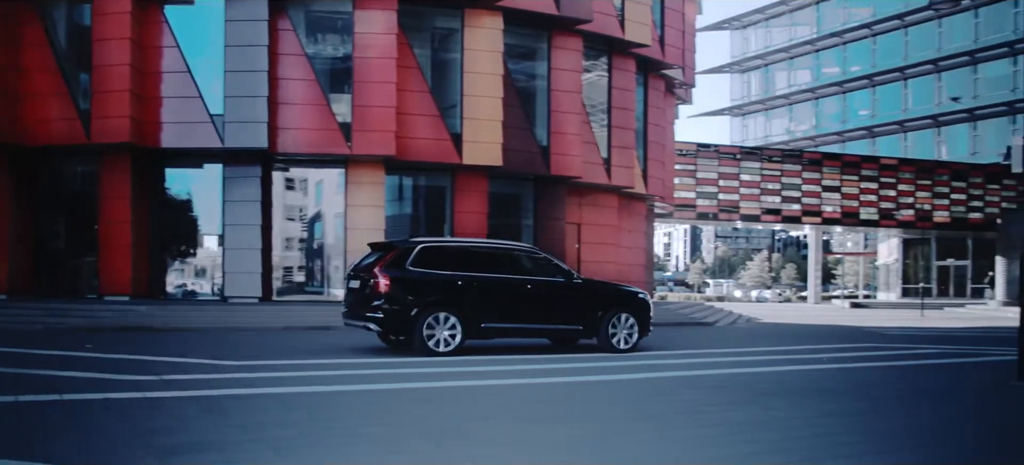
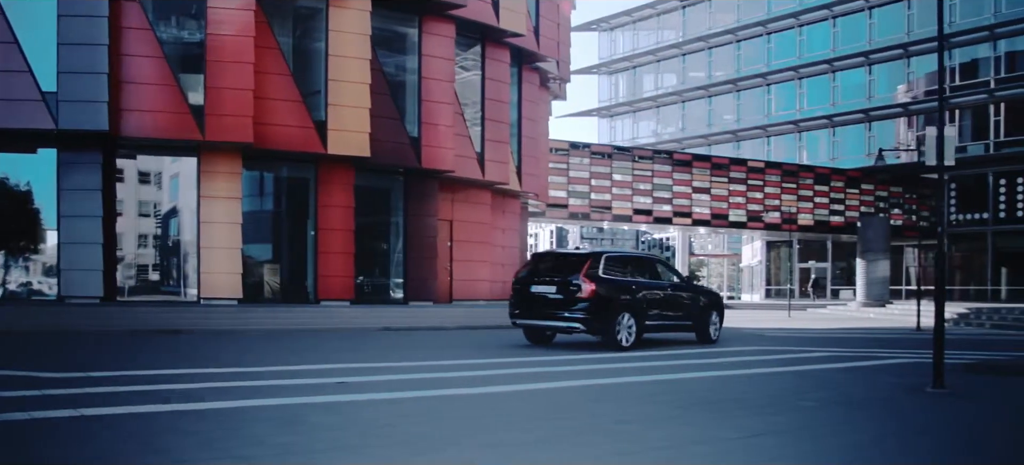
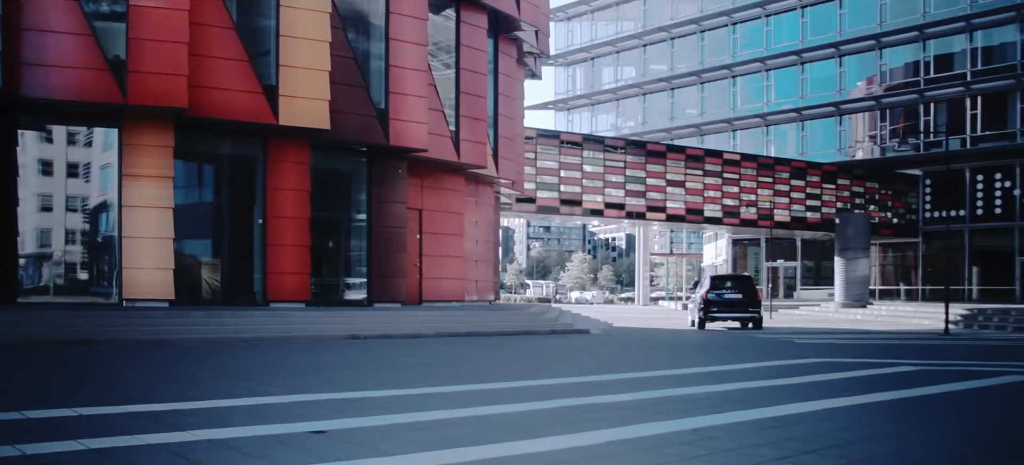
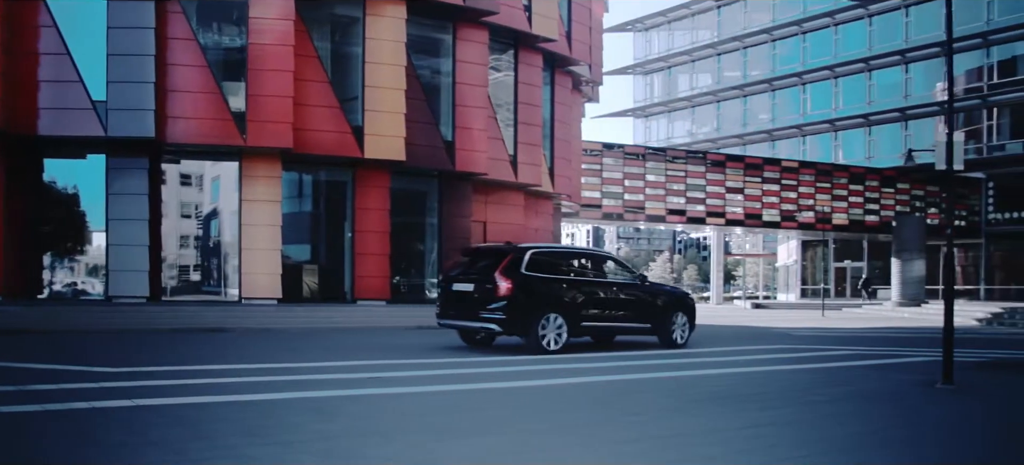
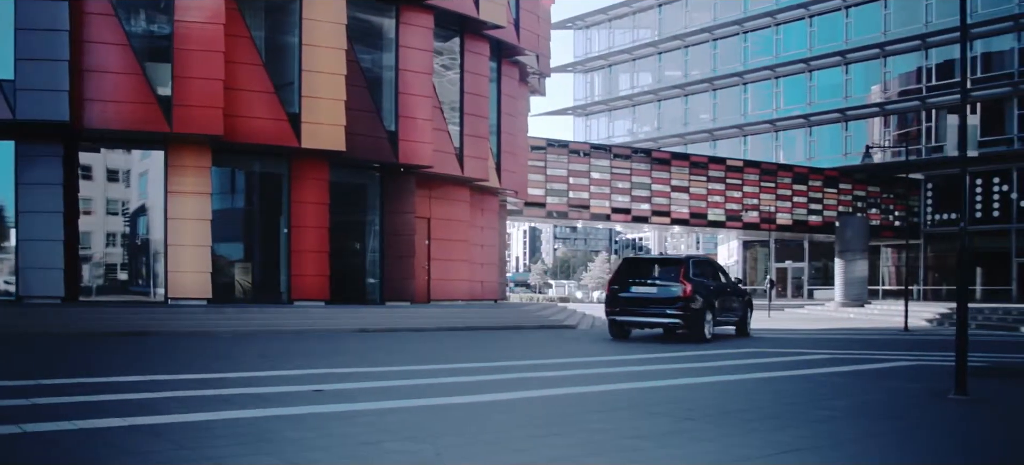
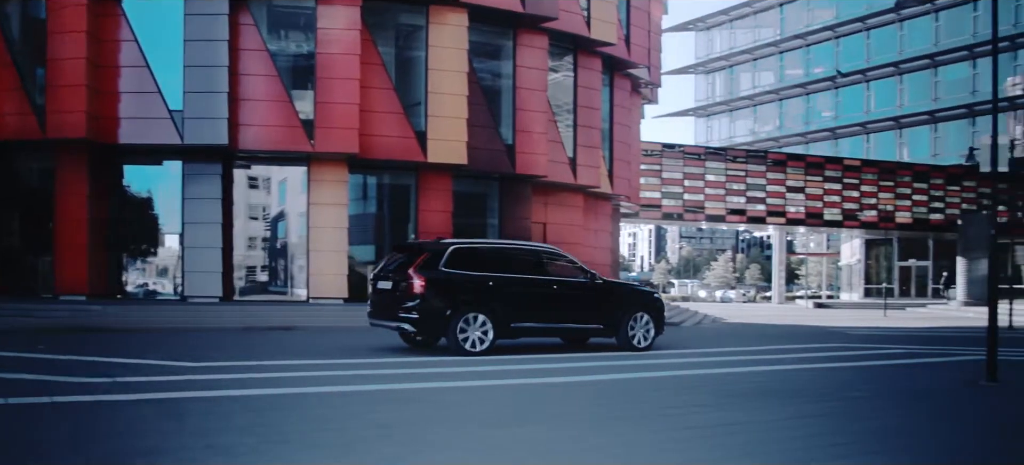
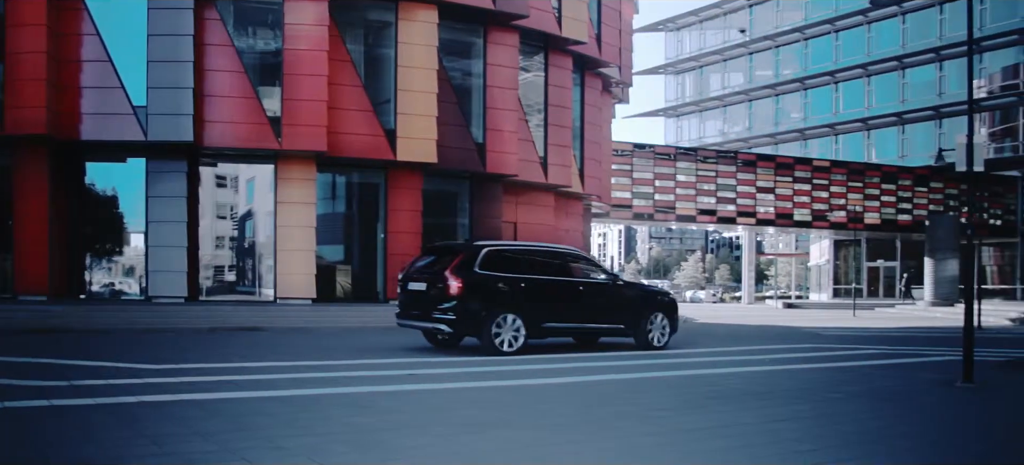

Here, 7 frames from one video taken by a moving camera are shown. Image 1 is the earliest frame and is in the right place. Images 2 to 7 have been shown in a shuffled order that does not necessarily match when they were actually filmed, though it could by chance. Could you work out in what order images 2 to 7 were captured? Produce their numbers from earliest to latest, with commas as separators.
6, 7, 4, 2, 5, 3
